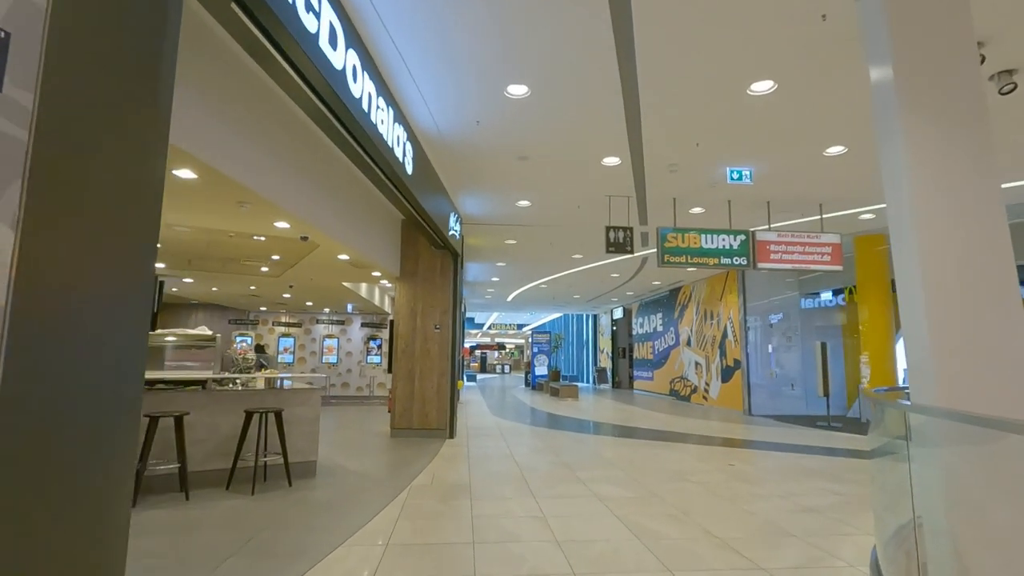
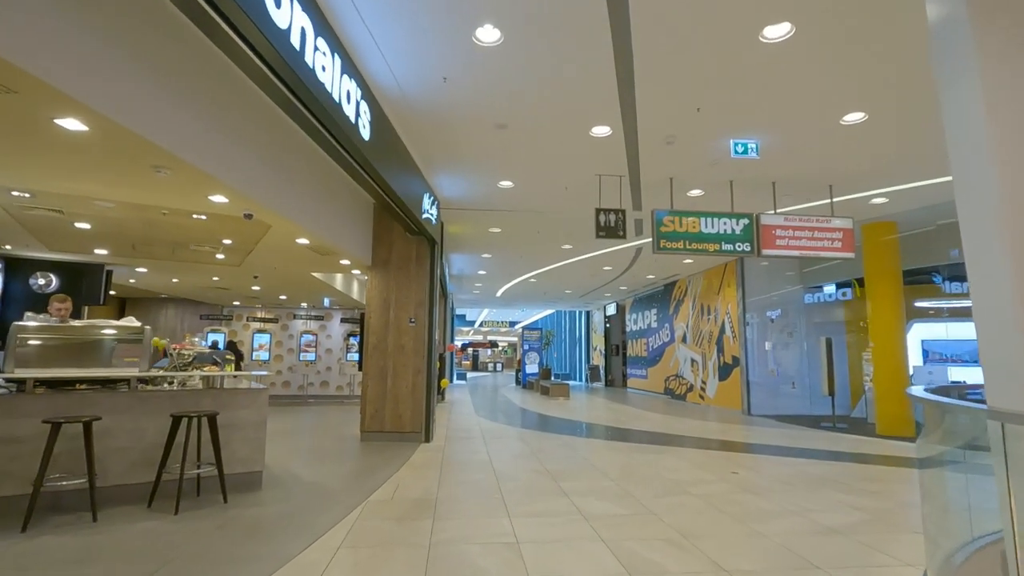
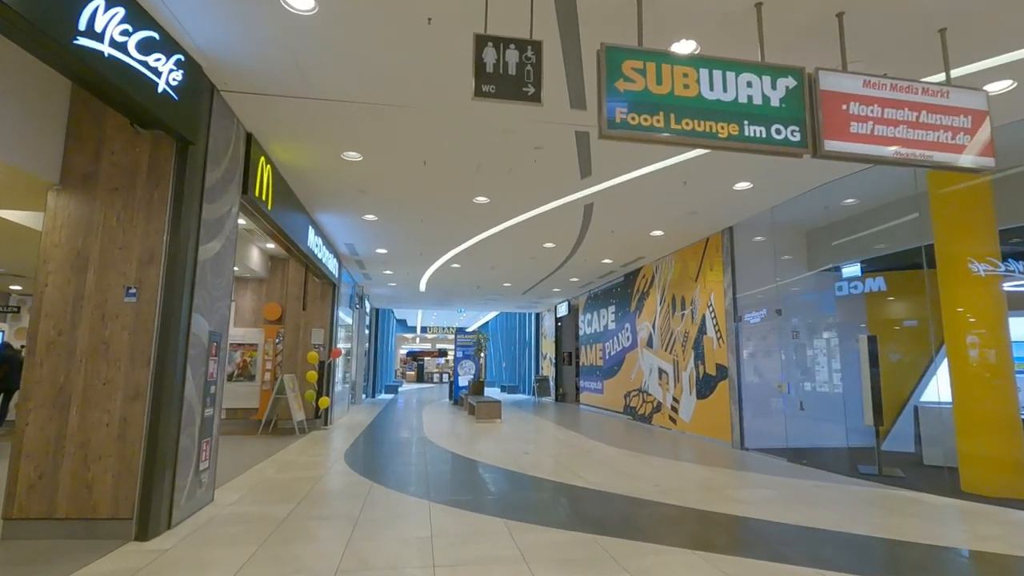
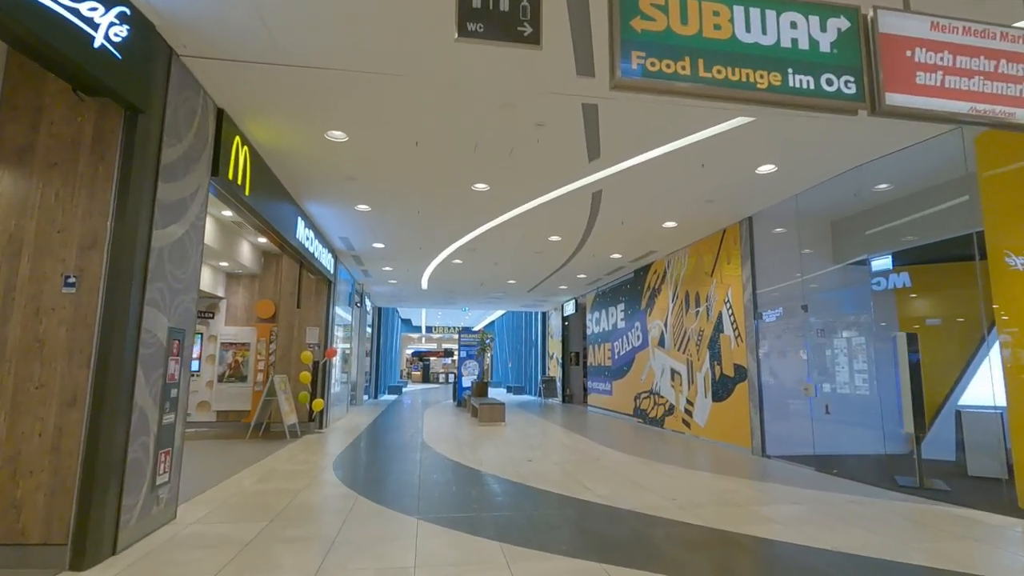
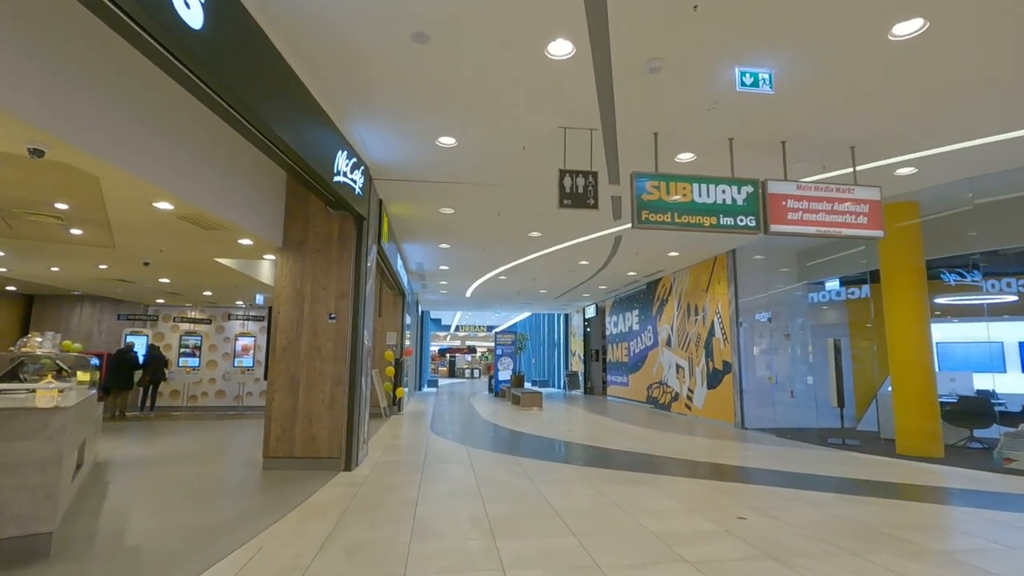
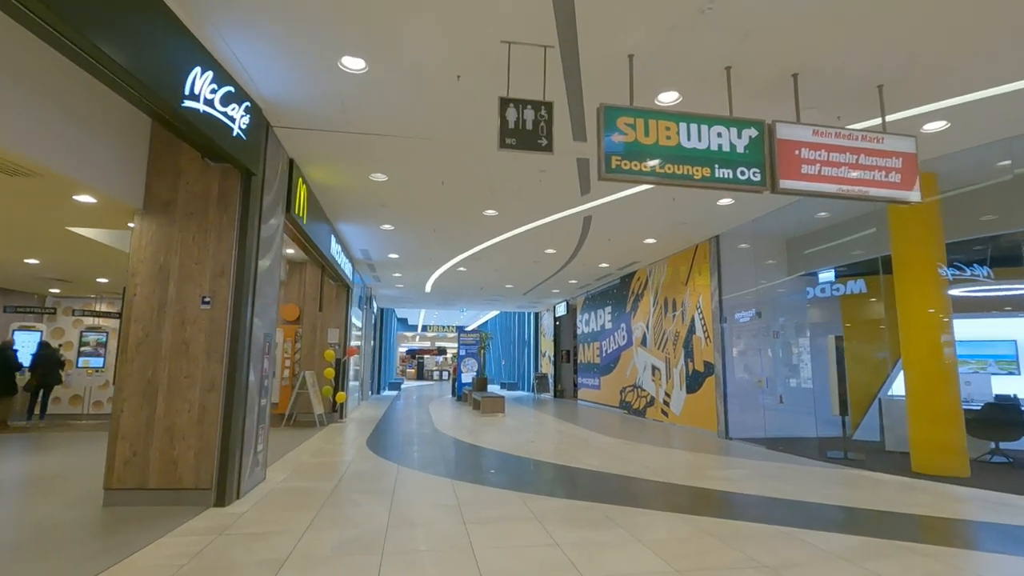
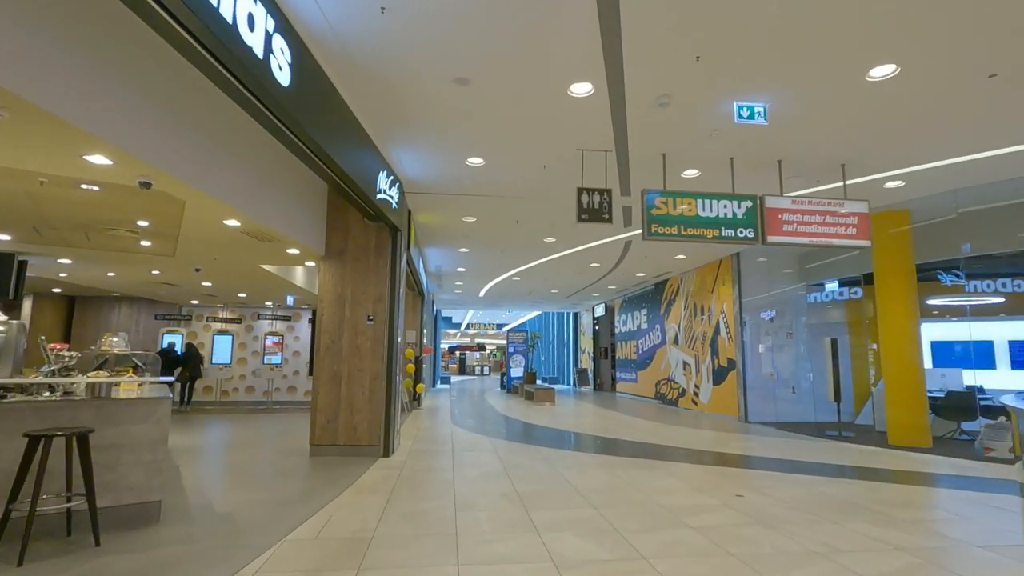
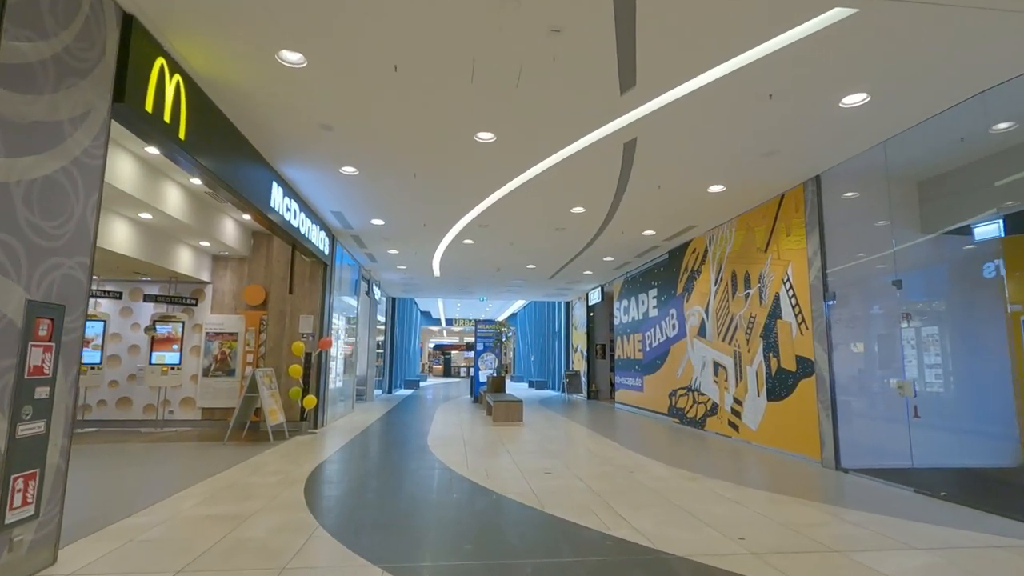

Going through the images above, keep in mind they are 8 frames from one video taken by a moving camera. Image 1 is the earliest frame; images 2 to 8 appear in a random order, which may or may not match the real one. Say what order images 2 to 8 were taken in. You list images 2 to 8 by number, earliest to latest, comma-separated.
2, 7, 5, 6, 3, 4, 8
